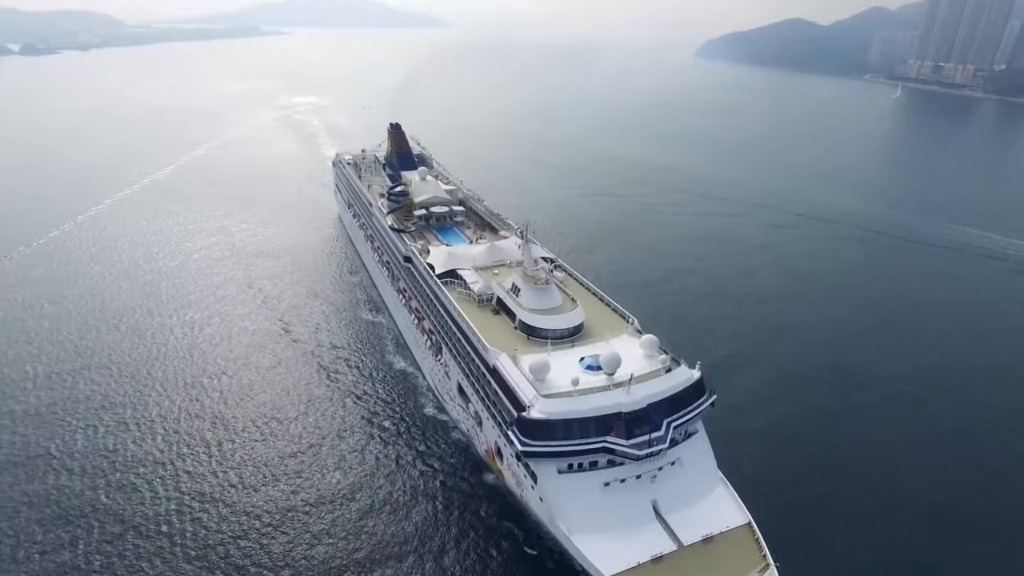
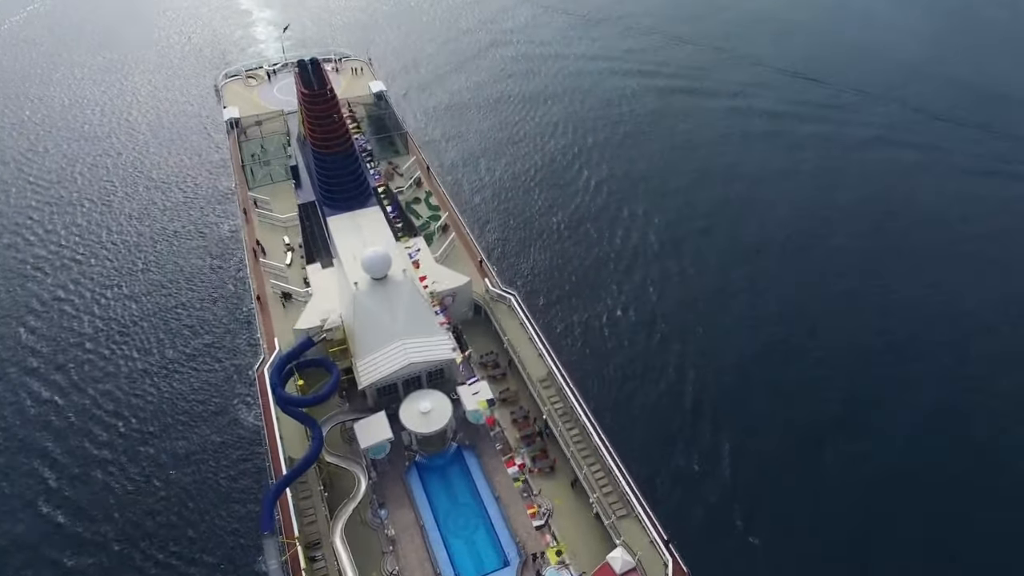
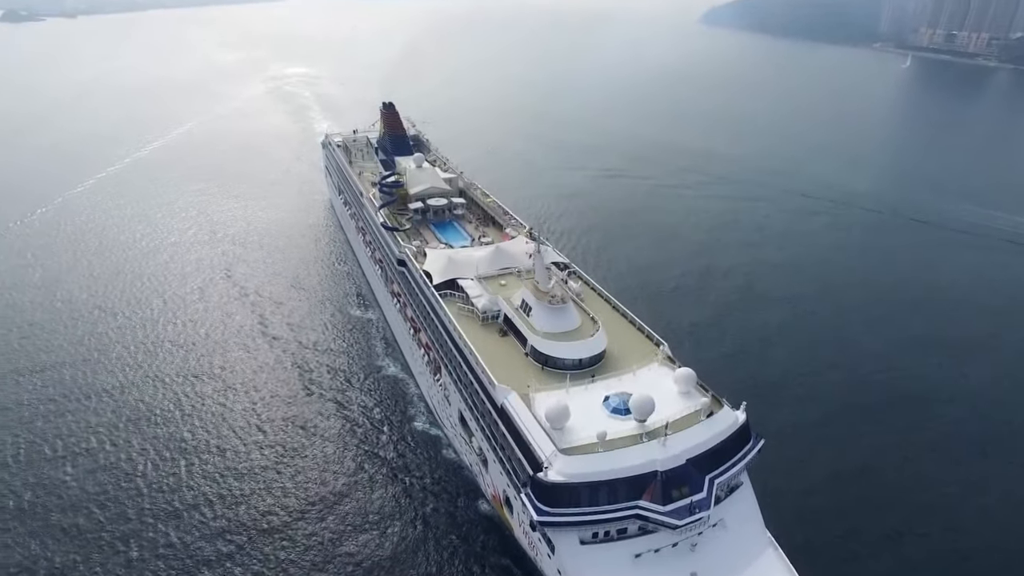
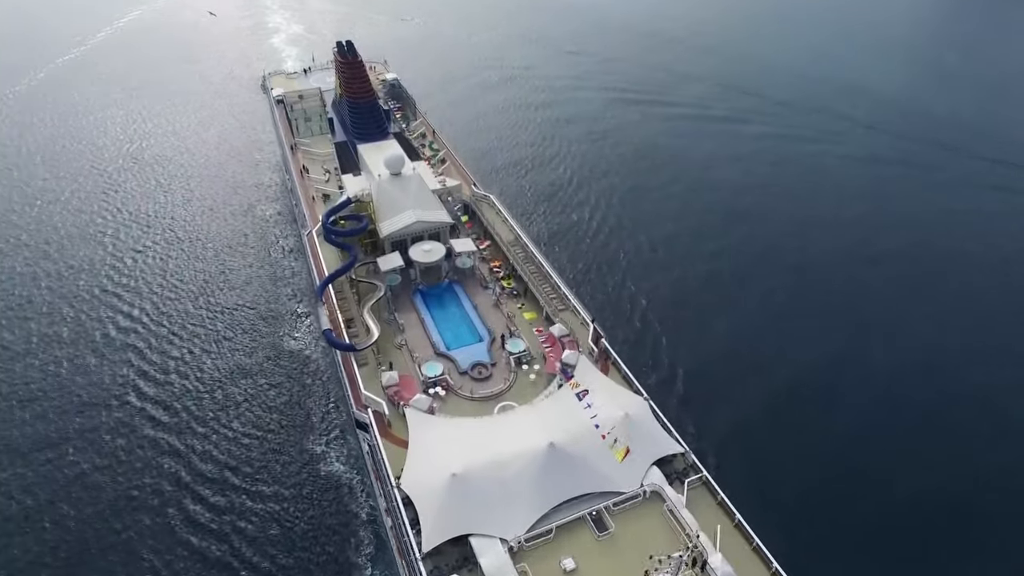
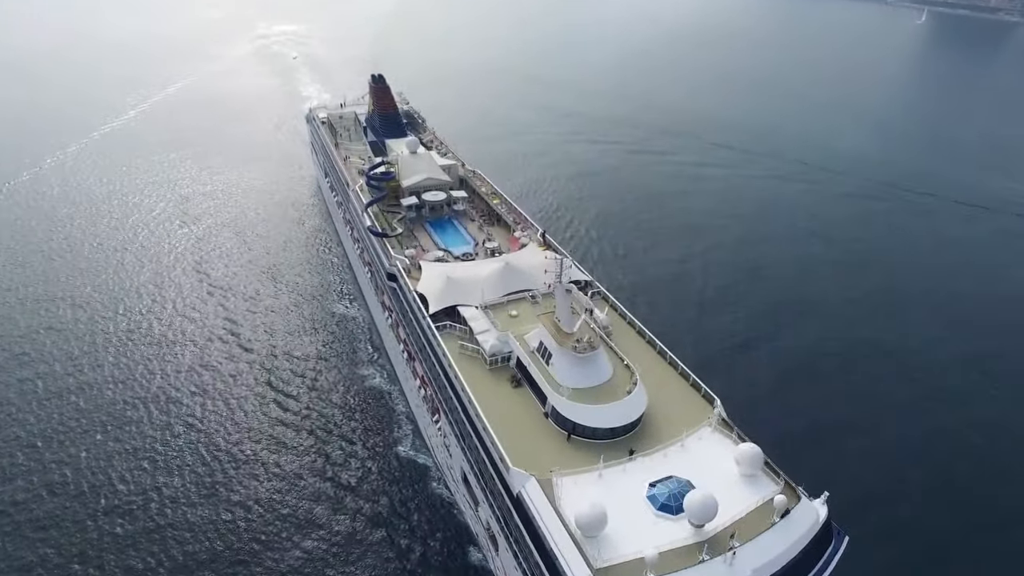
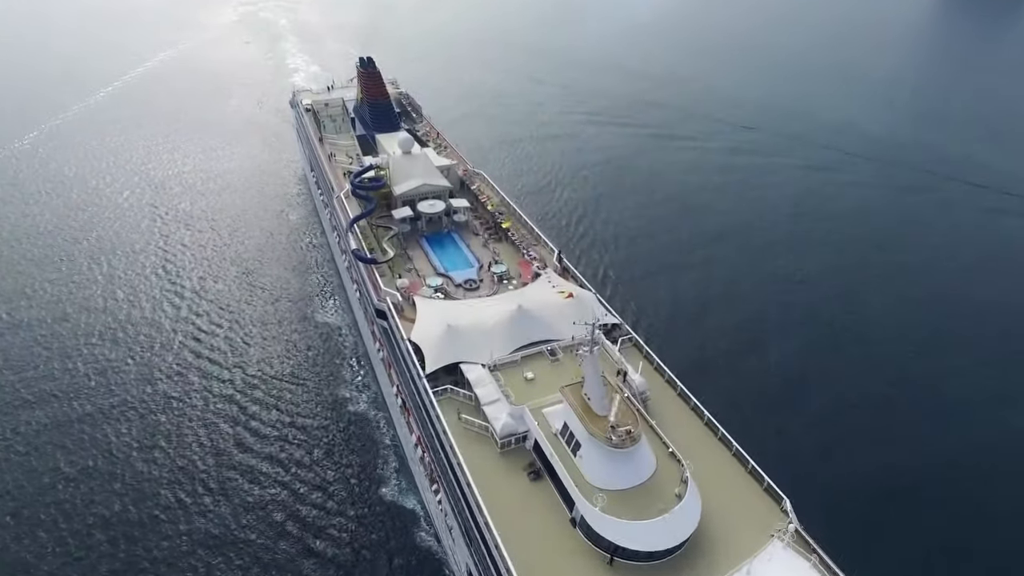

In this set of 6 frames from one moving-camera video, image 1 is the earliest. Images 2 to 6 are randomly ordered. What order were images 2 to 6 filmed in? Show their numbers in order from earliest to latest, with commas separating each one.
3, 5, 6, 4, 2
